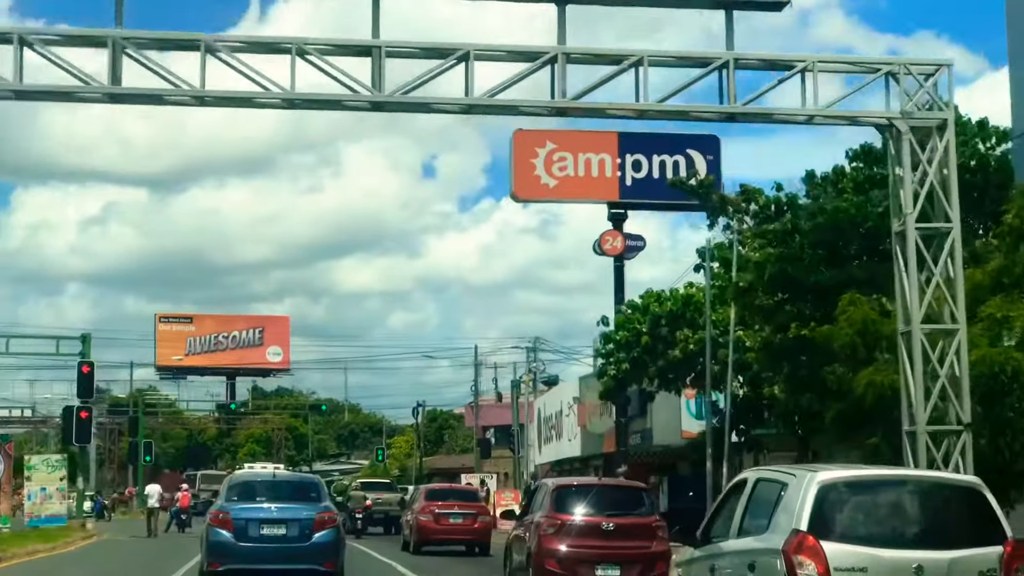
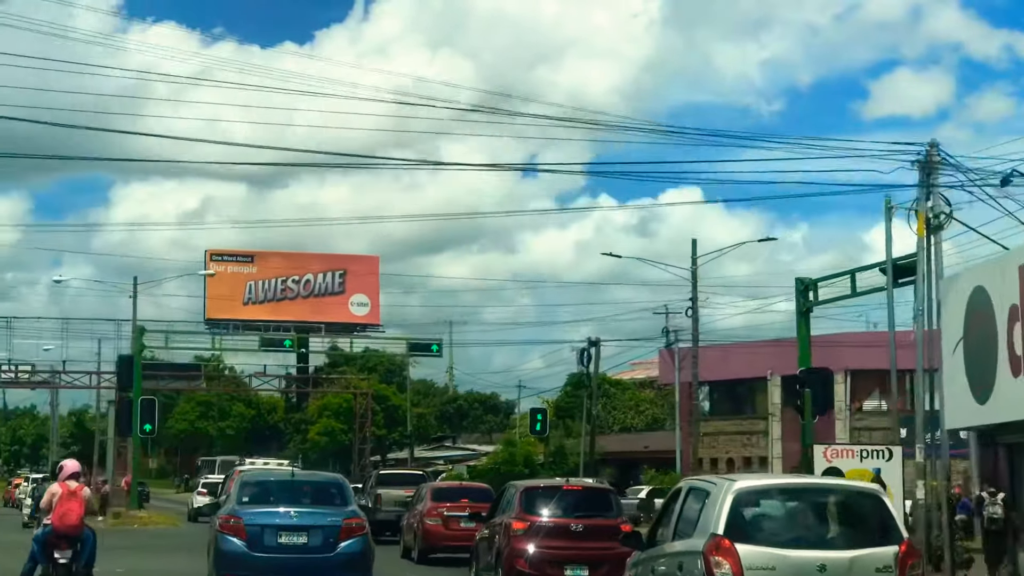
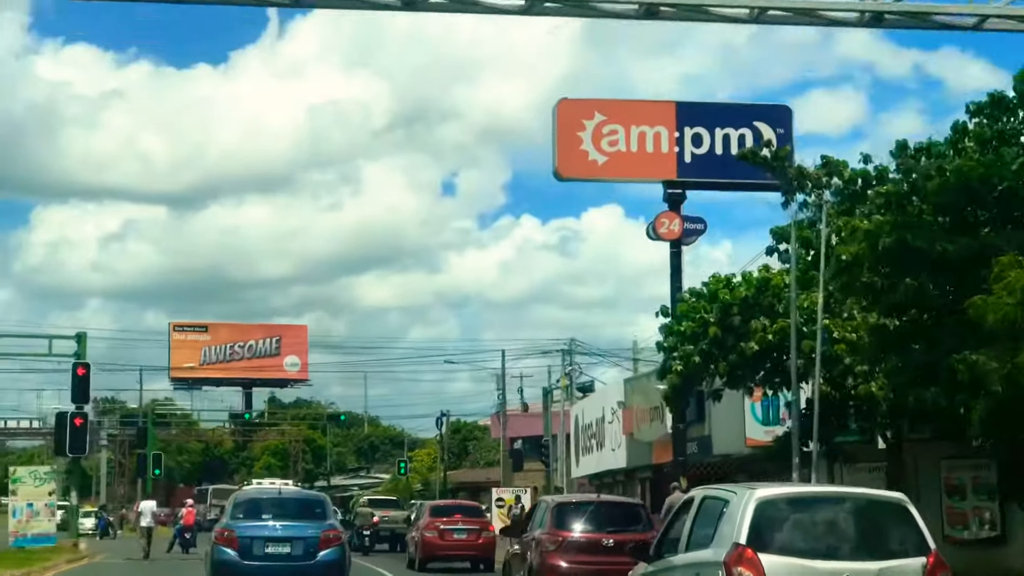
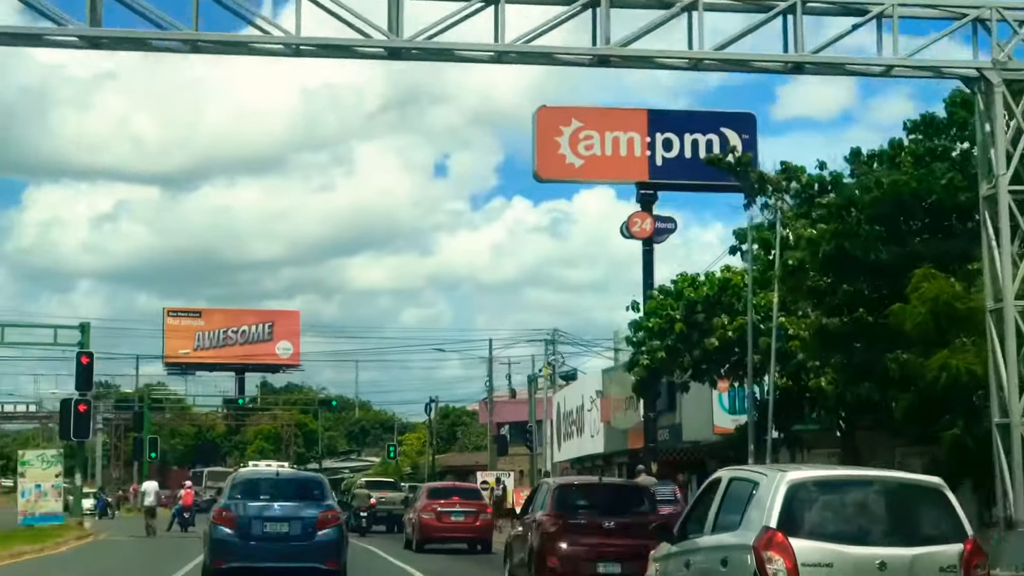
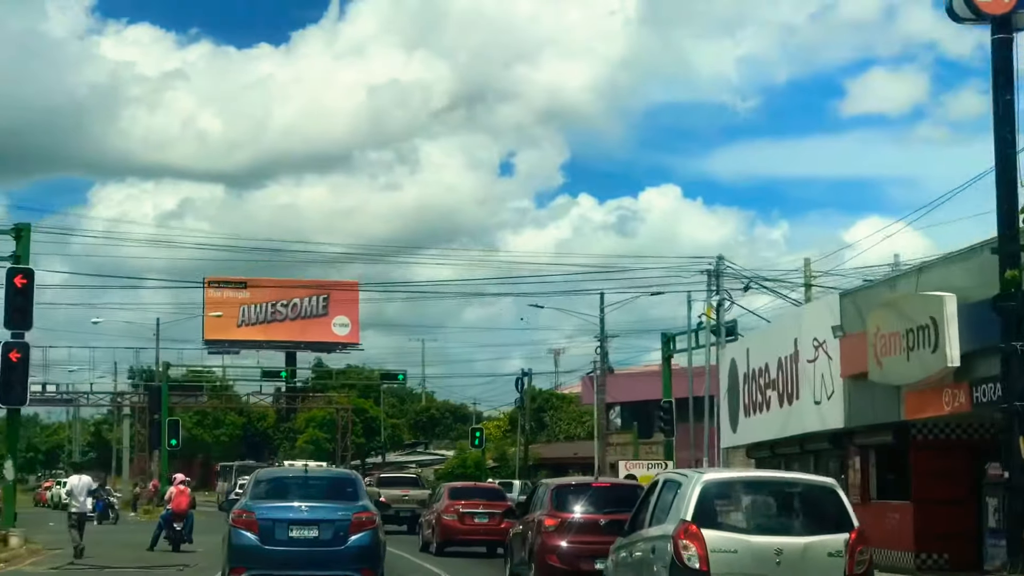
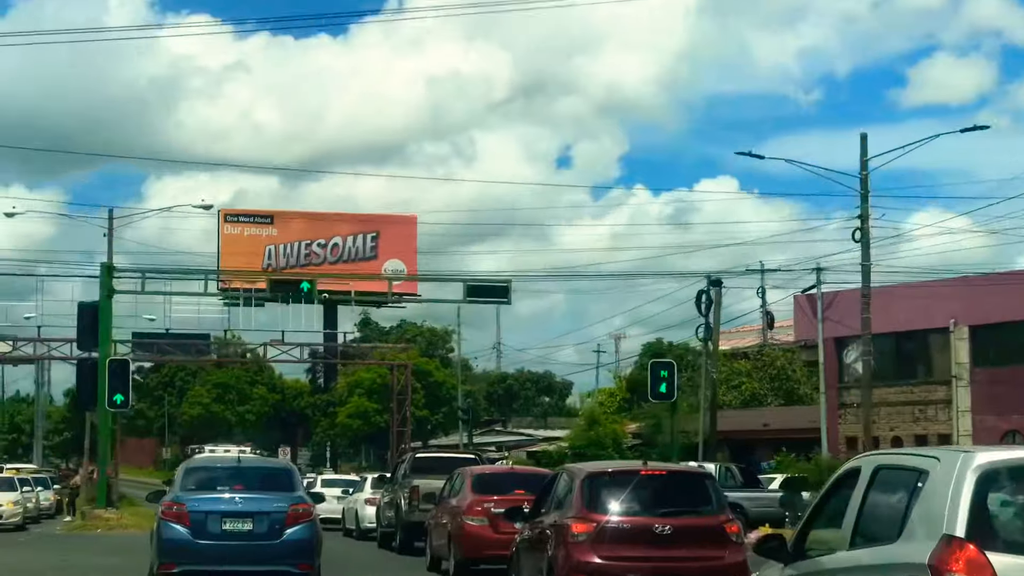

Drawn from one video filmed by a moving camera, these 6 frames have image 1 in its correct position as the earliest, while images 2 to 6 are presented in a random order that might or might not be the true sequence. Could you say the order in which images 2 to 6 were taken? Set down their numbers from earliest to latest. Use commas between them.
4, 3, 5, 2, 6
